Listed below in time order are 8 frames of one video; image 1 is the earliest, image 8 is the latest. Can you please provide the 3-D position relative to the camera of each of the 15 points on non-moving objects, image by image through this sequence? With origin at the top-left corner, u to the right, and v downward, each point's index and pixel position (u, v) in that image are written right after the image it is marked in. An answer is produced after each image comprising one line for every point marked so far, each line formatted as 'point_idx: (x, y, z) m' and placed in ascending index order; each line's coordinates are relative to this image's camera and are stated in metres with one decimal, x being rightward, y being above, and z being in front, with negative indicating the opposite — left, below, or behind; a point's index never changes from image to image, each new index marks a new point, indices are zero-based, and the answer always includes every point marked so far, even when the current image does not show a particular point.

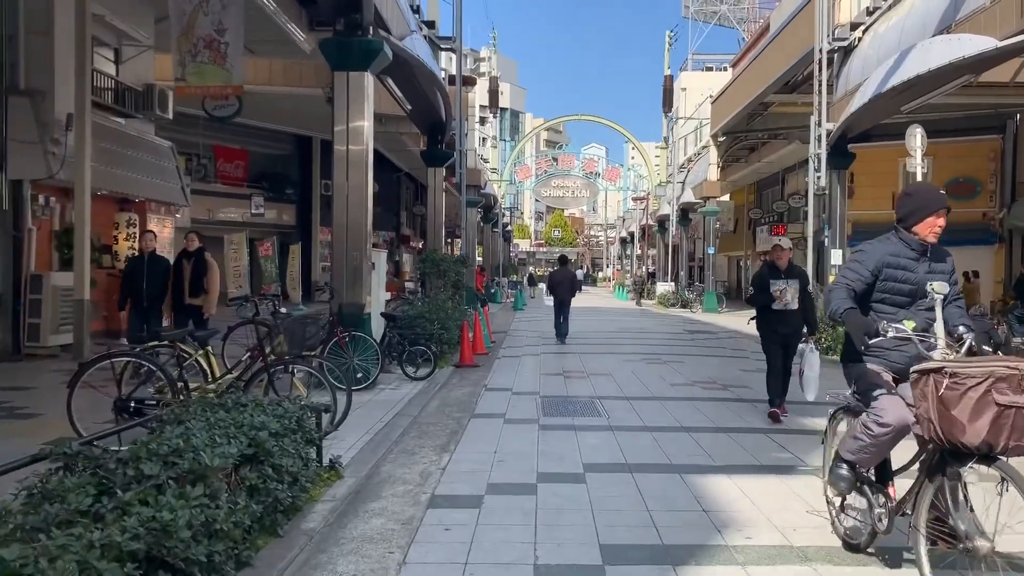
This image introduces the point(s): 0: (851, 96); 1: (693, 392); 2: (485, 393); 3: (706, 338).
0: (+7.0, +4.0, +17.9) m
1: (+2.2, -1.3, +10.6) m
2: (-0.3, -1.3, +10.4) m
3: (+4.3, -1.1, +19.1) m
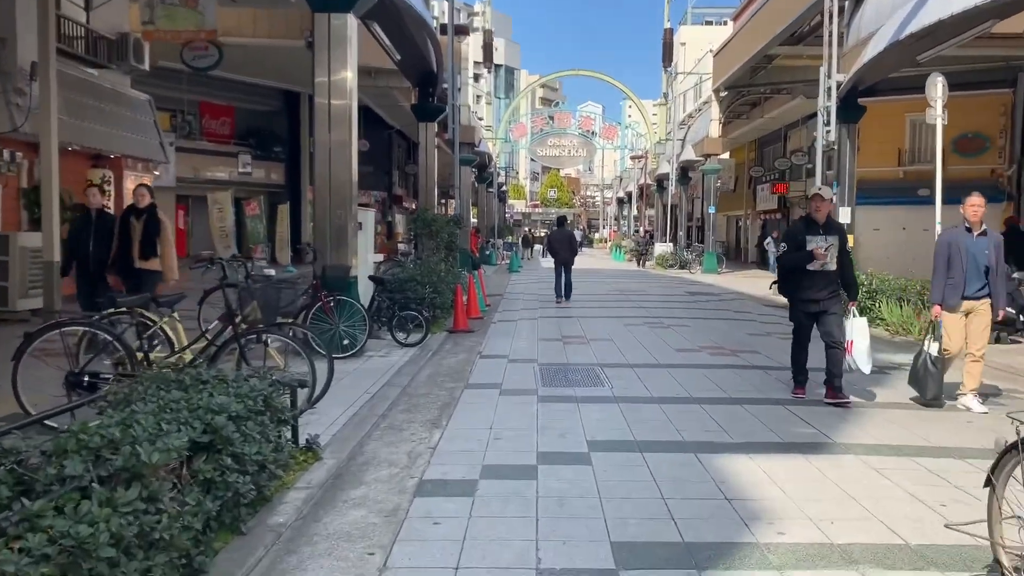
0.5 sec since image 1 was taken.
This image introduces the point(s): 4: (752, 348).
0: (+6.9, +4.8, +17.1) m
1: (+2.2, -0.8, +10.0) m
2: (-0.4, -0.8, +9.8) m
3: (+4.2, -0.3, +18.5) m
4: (+3.0, -0.8, +11.0) m
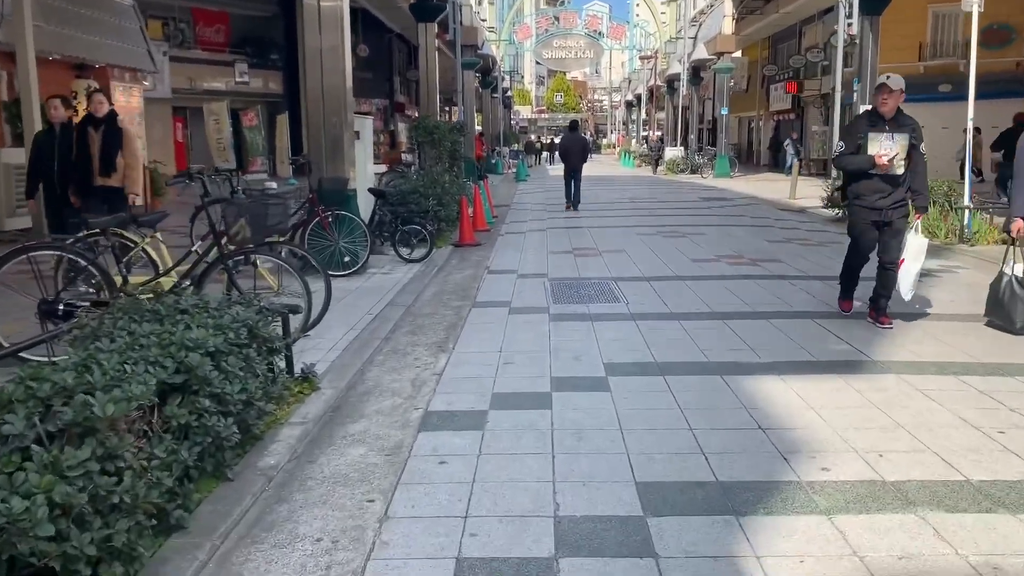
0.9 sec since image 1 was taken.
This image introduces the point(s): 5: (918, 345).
0: (+7.0, +6.6, +15.9) m
1: (+2.3, +0.2, +9.5) m
2: (-0.3, +0.1, +9.4) m
3: (+4.4, +1.7, +17.9) m
4: (+3.1, +0.4, +10.5) m
5: (+2.8, -0.4, +5.9) m
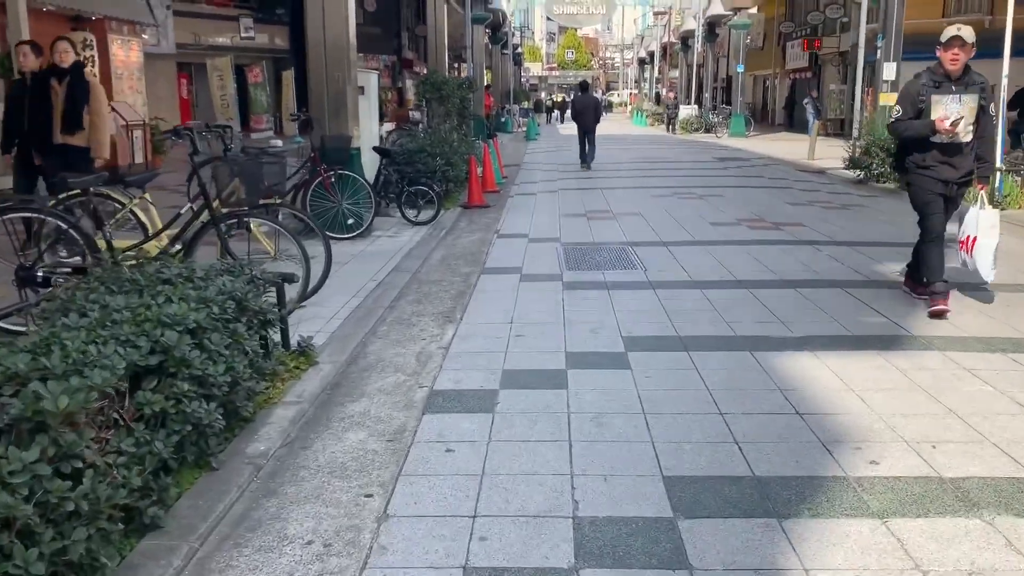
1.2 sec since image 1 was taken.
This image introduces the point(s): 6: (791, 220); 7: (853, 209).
0: (+7.2, +7.2, +15.1) m
1: (+2.4, +0.6, +9.1) m
2: (-0.2, +0.5, +9.0) m
3: (+4.6, +2.4, +17.4) m
4: (+3.3, +0.8, +10.0) m
5: (+2.8, -0.2, +5.5) m
6: (+3.2, +0.8, +10.0) m
7: (+4.4, +1.0, +11.2) m
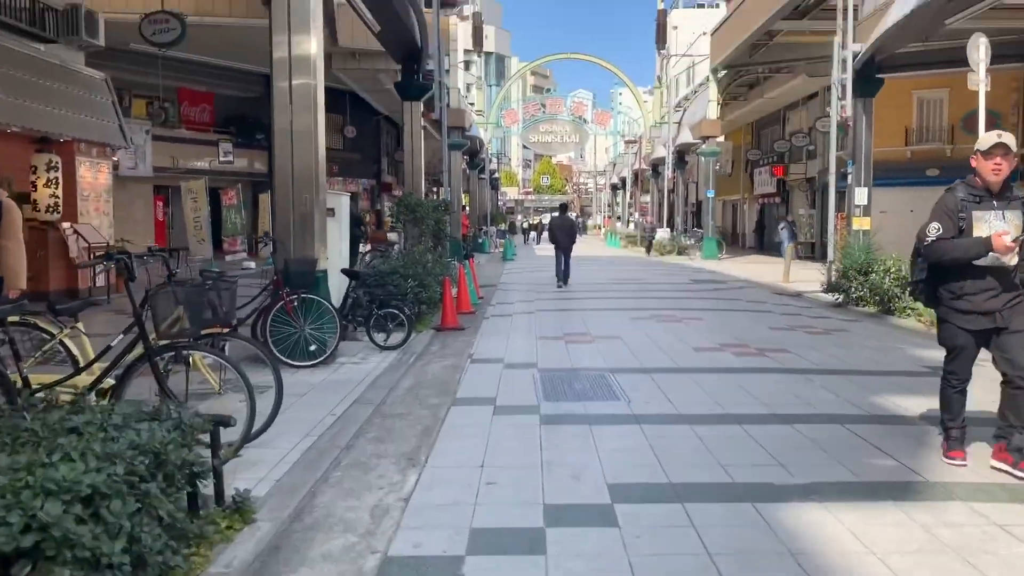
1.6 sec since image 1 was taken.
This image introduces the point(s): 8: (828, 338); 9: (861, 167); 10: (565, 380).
0: (+6.7, +5.0, +15.7) m
1: (+2.1, -0.7, +8.6) m
2: (-0.4, -0.8, +8.5) m
3: (+4.1, 0.0, +17.1) m
4: (+3.0, -0.6, +9.6) m
5: (+2.7, -1.0, +4.9) m
6: (+2.9, -0.6, +9.6) m
7: (+4.1, -0.6, +10.8) m
8: (+3.9, -0.6, +10.5) m
9: (+6.9, +2.4, +17.0) m
10: (+0.5, -0.8, +7.5) m
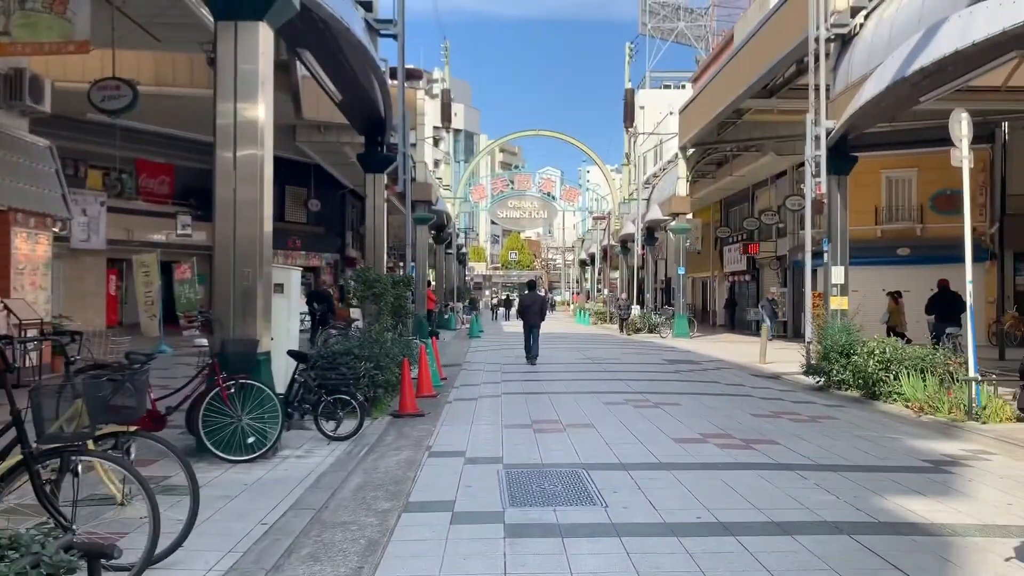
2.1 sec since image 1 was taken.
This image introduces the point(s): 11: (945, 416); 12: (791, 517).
0: (+6.2, +3.6, +15.6) m
1: (+1.8, -1.5, +7.9) m
2: (-0.7, -1.5, +7.6) m
3: (+3.4, -1.6, +16.5) m
4: (+2.6, -1.5, +8.9) m
5: (+2.5, -1.5, +4.2) m
6: (+2.6, -1.5, +8.9) m
7: (+3.7, -1.6, +10.2) m
8: (+3.4, -1.6, +9.8) m
9: (+6.3, +0.8, +16.7) m
10: (+0.2, -1.5, +6.7) m
11: (+5.4, -1.6, +10.6) m
12: (+1.8, -1.5, +5.5) m
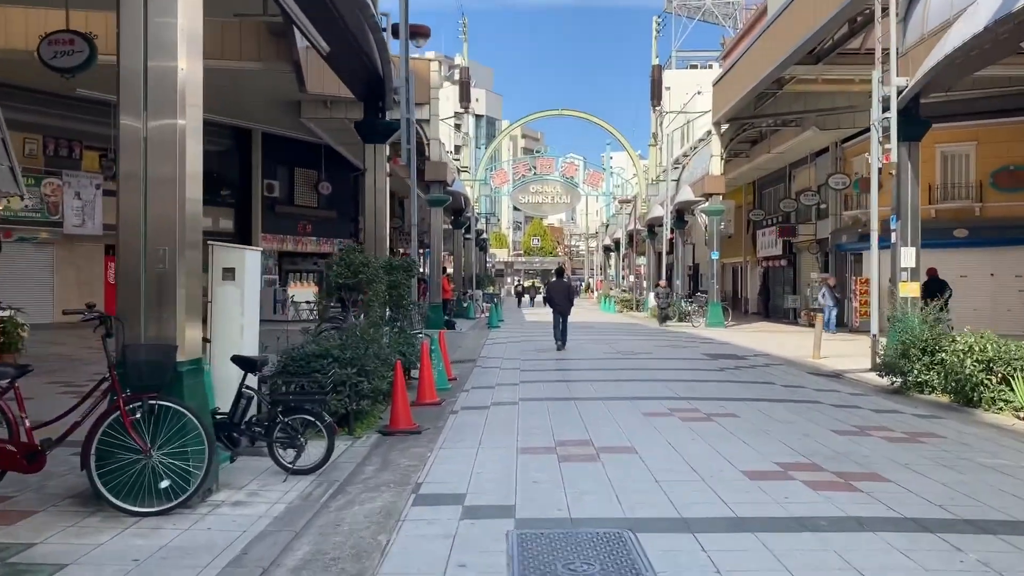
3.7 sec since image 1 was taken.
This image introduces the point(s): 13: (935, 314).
0: (+6.4, +3.8, +13.2) m
1: (+1.9, -1.4, +5.7) m
2: (-0.6, -1.4, +5.5) m
3: (+3.8, -1.3, +14.3) m
4: (+2.7, -1.4, +6.8) m
5: (+2.5, -1.4, +2.1) m
6: (+2.7, -1.4, +6.7) m
7: (+3.8, -1.4, +8.0) m
8: (+3.6, -1.4, +7.6) m
9: (+6.6, +1.1, +14.4) m
10: (+0.2, -1.4, +4.6) m
11: (+5.5, -1.4, +8.4) m
12: (+1.8, -1.4, +3.4) m
13: (+5.7, -0.4, +11.7) m
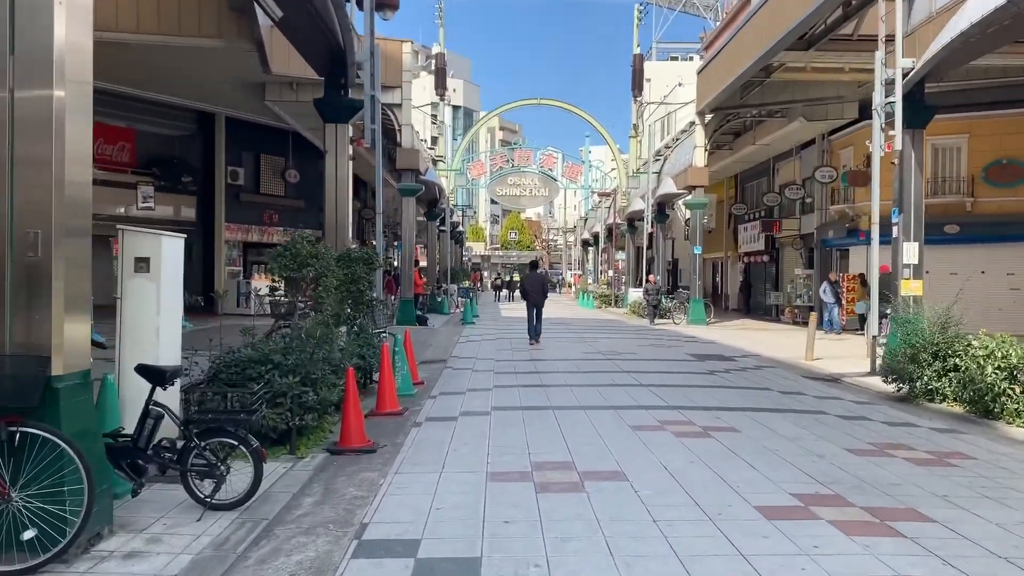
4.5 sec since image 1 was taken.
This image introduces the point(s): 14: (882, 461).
0: (+6.1, +3.8, +12.2) m
1: (+1.7, -1.4, +4.7) m
2: (-0.8, -1.4, +4.4) m
3: (+3.4, -1.3, +13.3) m
4: (+2.5, -1.4, +5.7) m
5: (+2.4, -1.4, +1.0) m
6: (+2.5, -1.4, +5.7) m
7: (+3.6, -1.4, +7.0) m
8: (+3.4, -1.4, +6.6) m
9: (+6.2, +1.1, +13.4) m
10: (+0.1, -1.4, +3.5) m
11: (+5.3, -1.4, +7.4) m
12: (+1.7, -1.4, +2.3) m
13: (+5.4, -0.4, +10.7) m
14: (+3.0, -1.4, +7.0) m
